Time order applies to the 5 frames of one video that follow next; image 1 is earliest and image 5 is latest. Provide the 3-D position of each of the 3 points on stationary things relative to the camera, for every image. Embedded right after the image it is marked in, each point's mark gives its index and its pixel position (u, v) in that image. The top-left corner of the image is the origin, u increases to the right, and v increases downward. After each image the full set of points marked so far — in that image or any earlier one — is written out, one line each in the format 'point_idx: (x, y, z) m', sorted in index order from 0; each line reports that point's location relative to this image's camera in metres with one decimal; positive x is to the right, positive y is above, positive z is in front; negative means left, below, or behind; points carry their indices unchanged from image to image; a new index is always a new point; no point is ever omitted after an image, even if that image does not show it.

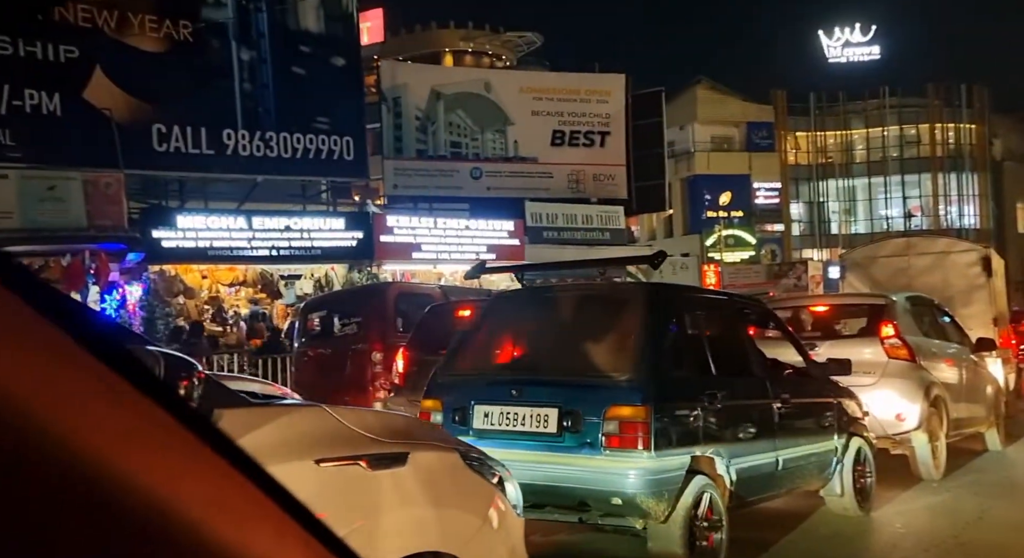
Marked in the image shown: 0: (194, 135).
0: (-4.8, +2.1, +14.7) m
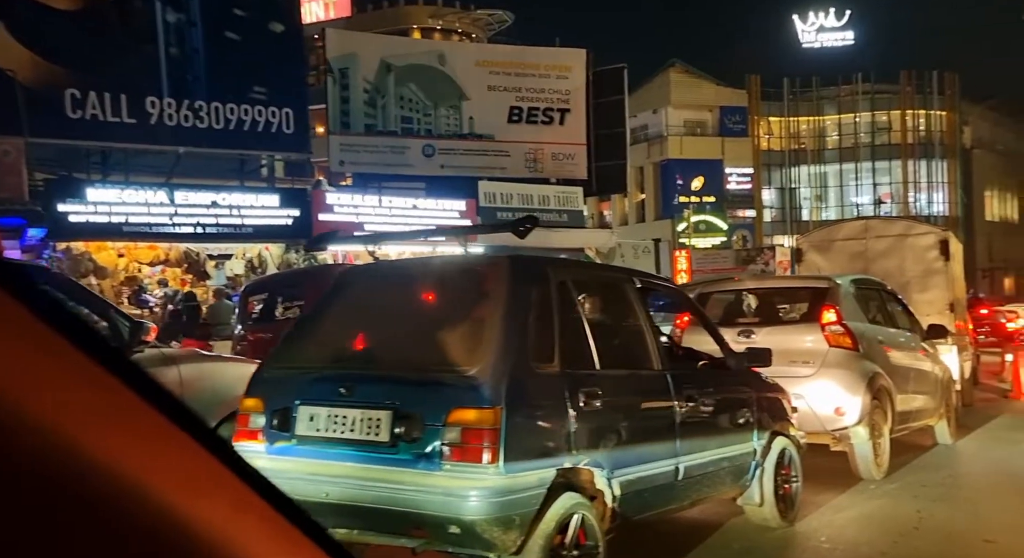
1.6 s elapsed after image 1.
0: (-5.5, +2.4, +13.9) m
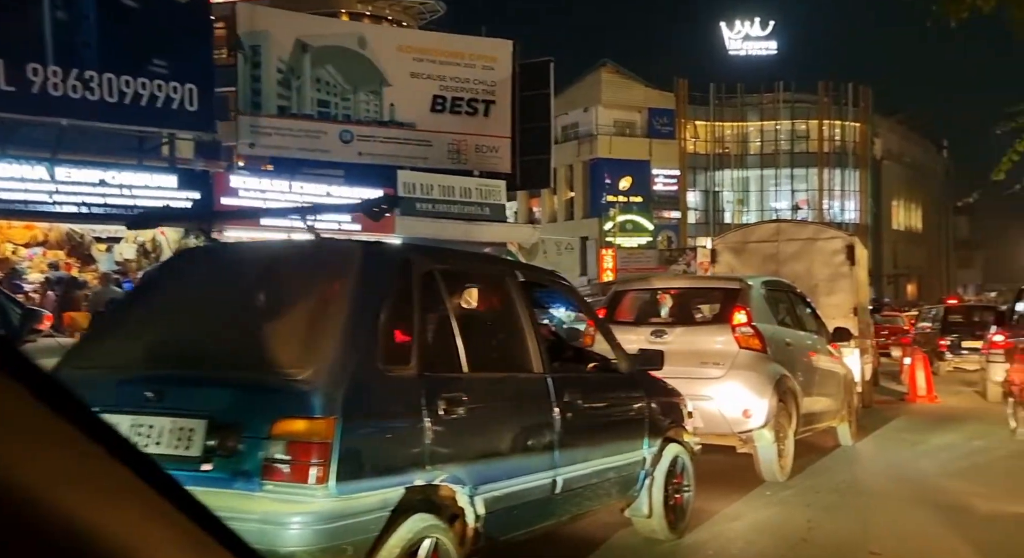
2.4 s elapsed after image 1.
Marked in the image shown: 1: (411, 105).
0: (-6.6, +2.7, +13.3) m
1: (-2.0, +3.3, +18.9) m
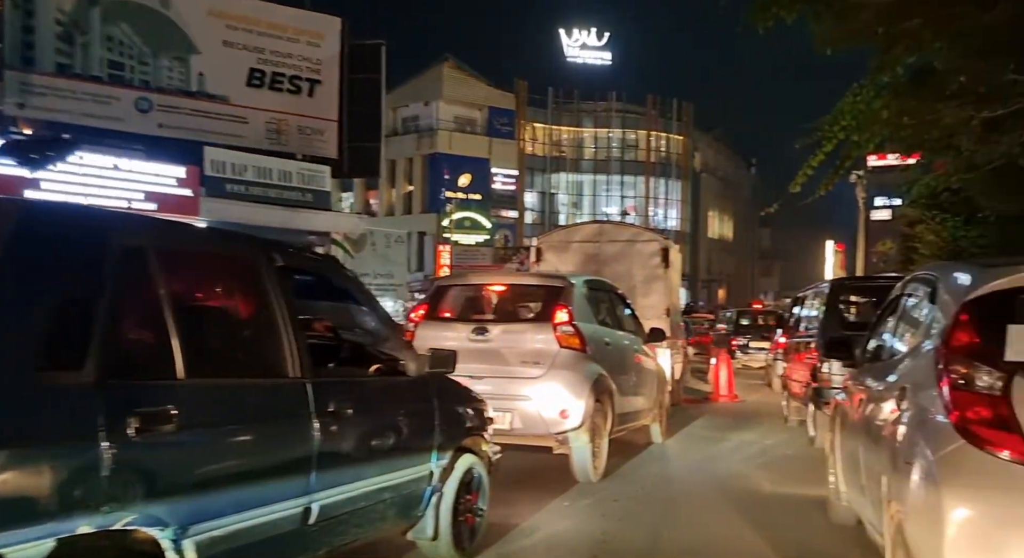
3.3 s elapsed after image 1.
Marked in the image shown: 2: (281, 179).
0: (-8.6, +3.1, +11.4) m
1: (-5.0, +3.5, +17.7) m
2: (-4.1, +1.8, +18.3) m
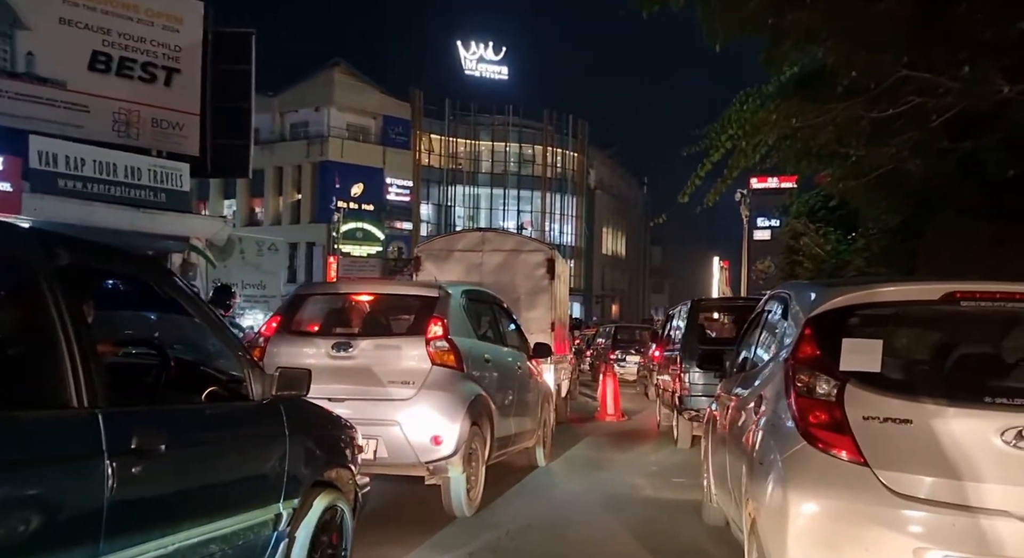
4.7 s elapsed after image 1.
0: (-9.9, +3.0, +9.4) m
1: (-6.9, +3.4, +16.0) m
2: (-6.1, +1.6, +16.7) m
